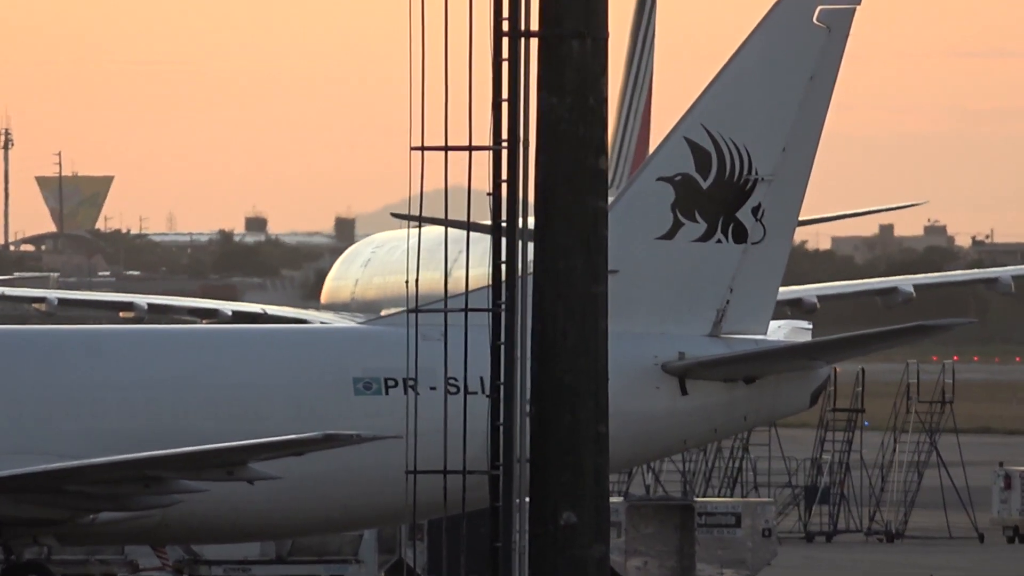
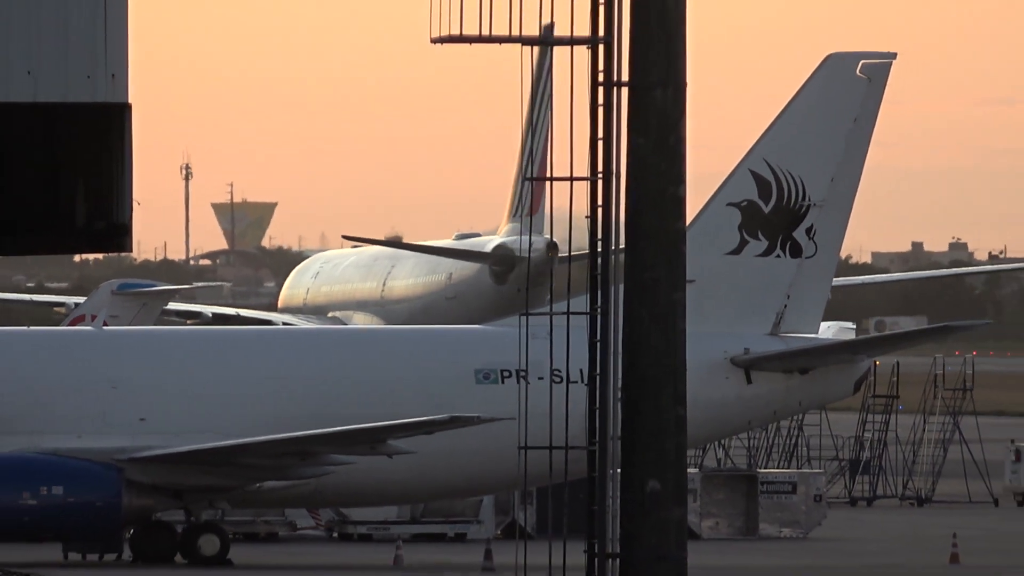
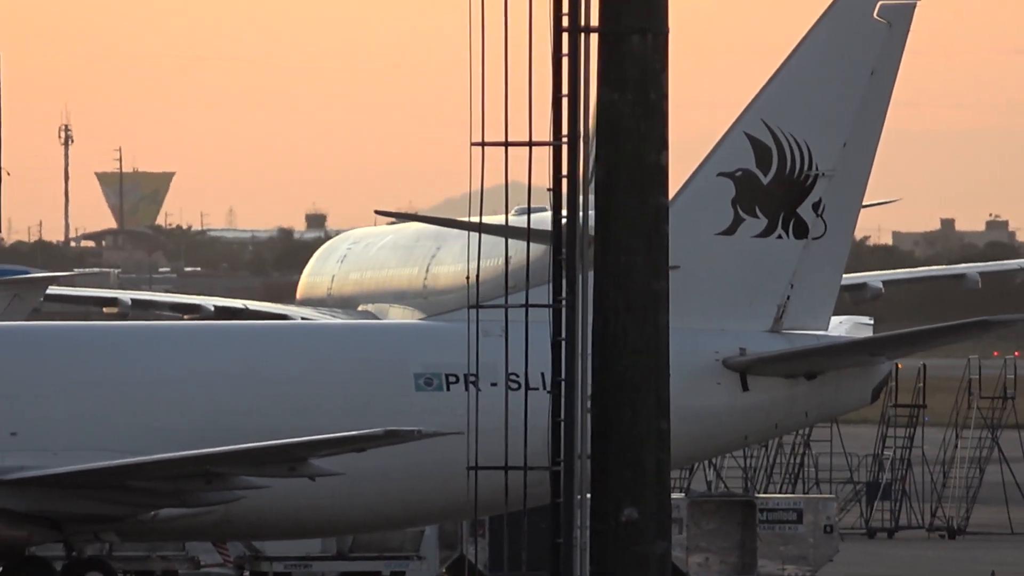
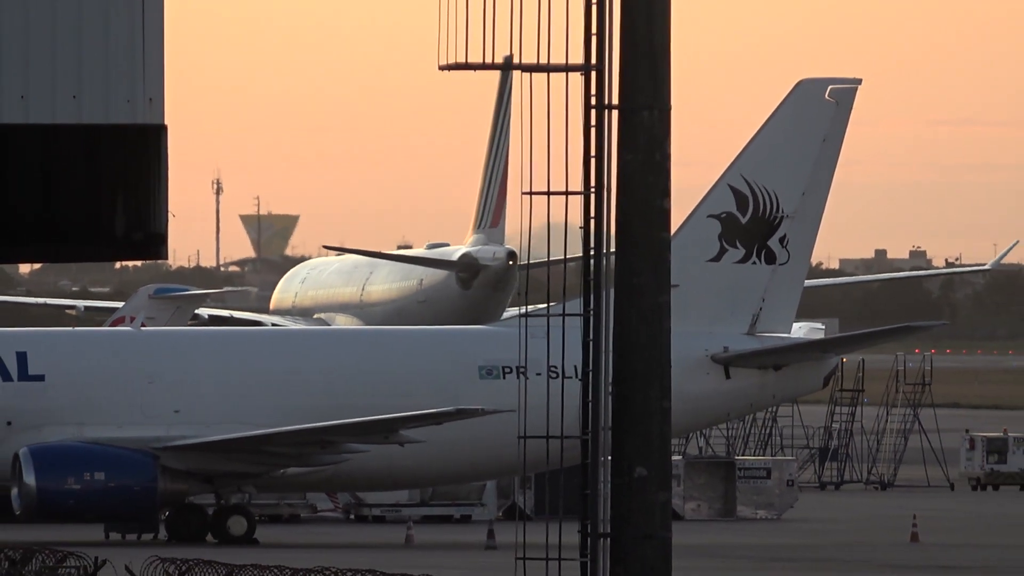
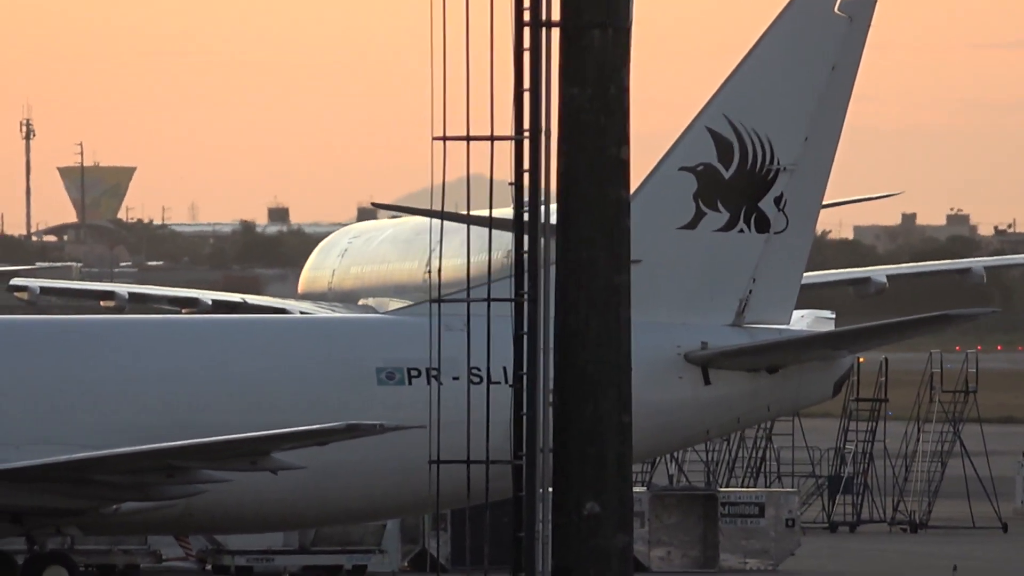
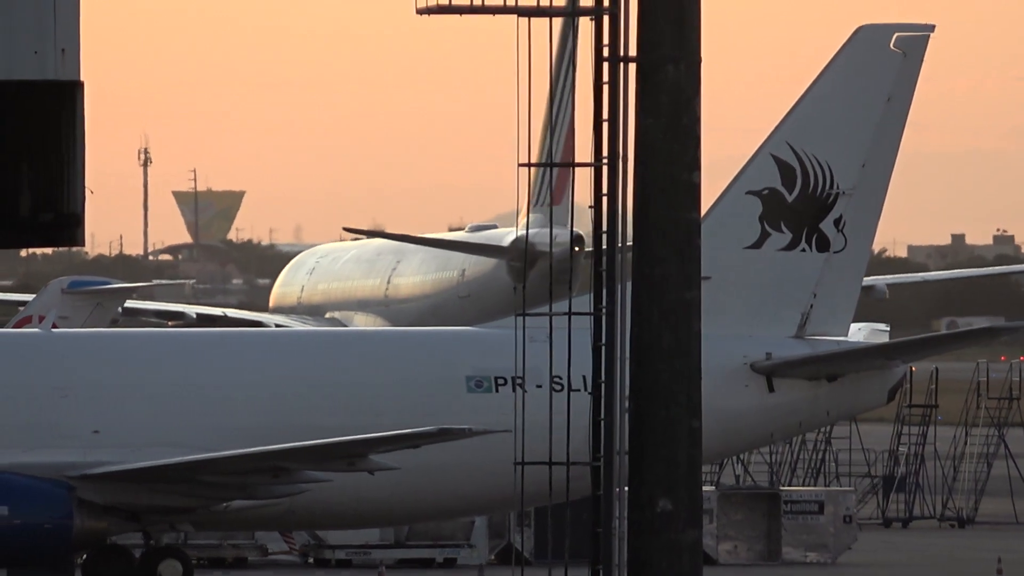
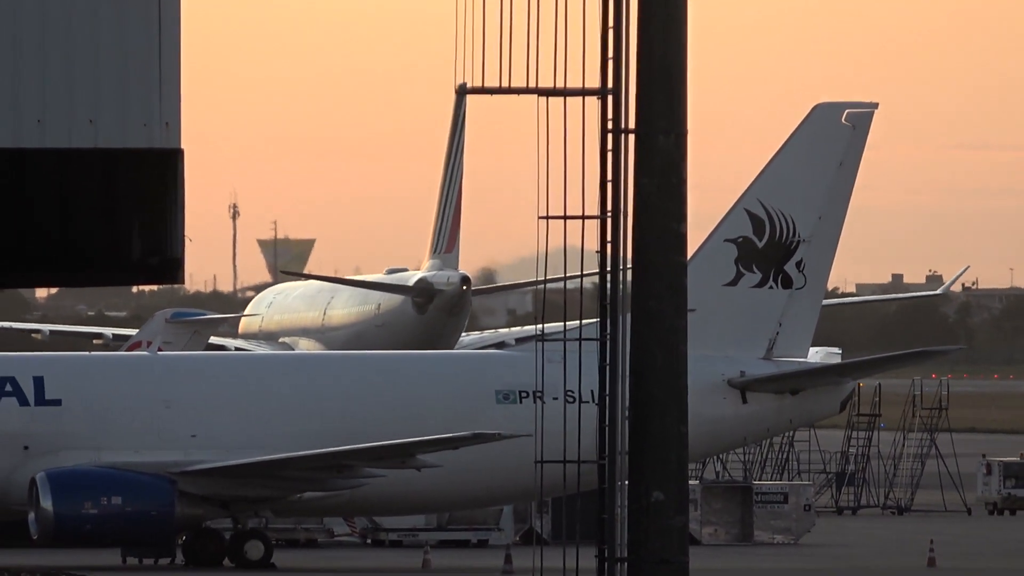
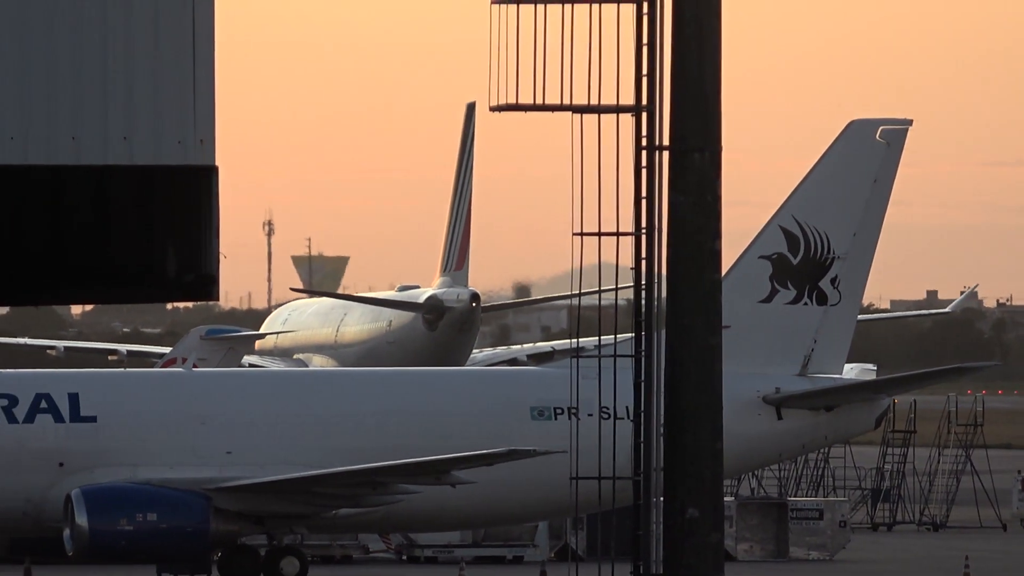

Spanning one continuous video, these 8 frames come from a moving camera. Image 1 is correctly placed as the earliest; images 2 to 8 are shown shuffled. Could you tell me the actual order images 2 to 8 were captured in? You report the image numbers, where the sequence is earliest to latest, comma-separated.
5, 3, 6, 2, 4, 7, 8
